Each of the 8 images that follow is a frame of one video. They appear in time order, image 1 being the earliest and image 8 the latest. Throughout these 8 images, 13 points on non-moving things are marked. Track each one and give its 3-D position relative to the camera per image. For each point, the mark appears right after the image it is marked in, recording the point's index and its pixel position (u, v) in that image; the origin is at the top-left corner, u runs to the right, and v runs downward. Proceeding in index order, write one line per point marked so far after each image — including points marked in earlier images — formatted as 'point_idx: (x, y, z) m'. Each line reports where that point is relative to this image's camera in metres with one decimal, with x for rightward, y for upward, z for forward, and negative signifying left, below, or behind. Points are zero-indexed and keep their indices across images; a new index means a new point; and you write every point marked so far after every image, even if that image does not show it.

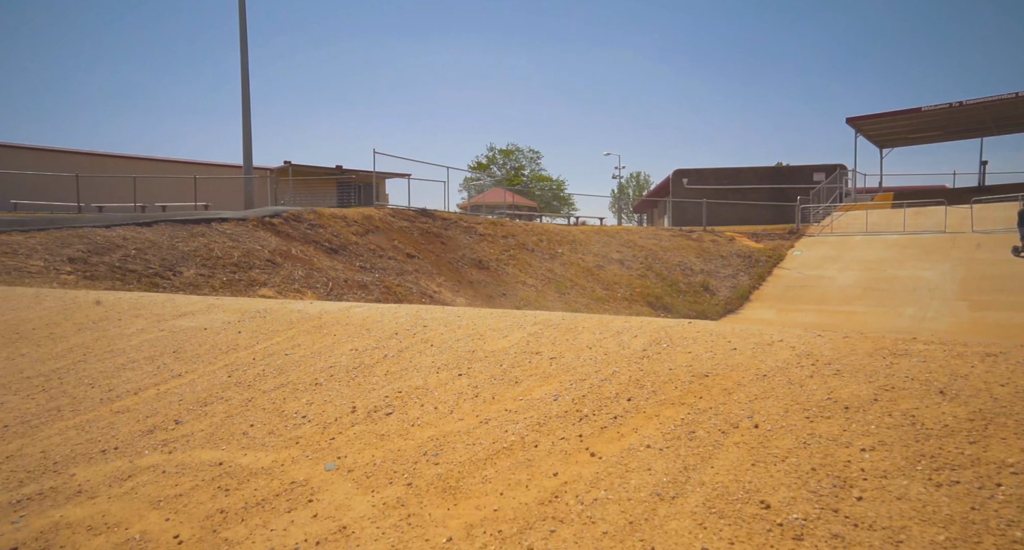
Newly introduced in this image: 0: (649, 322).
0: (+1.0, -0.3, +4.8) m
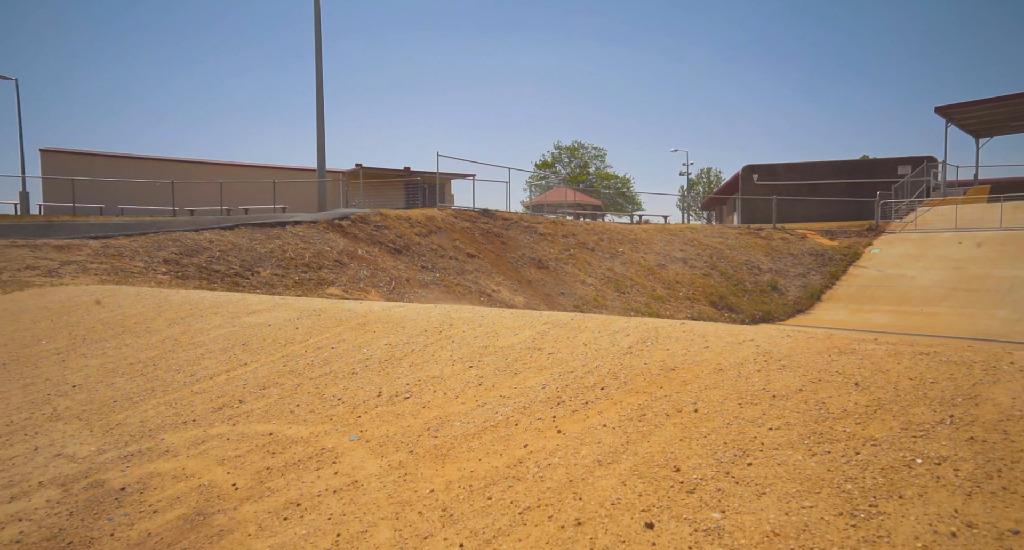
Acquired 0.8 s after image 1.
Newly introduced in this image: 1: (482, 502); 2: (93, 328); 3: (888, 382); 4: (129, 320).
0: (+1.0, -0.4, +5.4) m
1: (-0.1, -1.0, +2.9) m
2: (-5.2, -0.7, +8.5) m
3: (+1.9, -0.5, +3.5) m
4: (-5.0, -0.6, +8.8) m
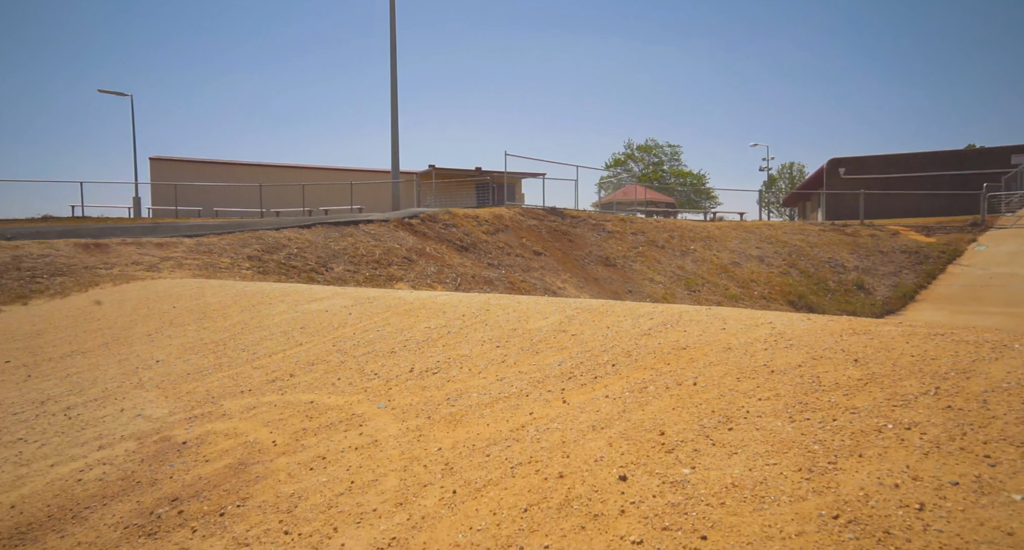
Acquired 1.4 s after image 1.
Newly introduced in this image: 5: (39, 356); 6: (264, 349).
0: (+1.3, -0.3, +5.6) m
1: (-0.1, -0.9, +3.2) m
2: (-4.5, -0.6, +9.3) m
3: (+1.9, -0.4, +3.5) m
4: (-4.3, -0.5, +9.5) m
5: (-5.3, -0.9, +7.5) m
6: (-2.3, -0.7, +6.3) m
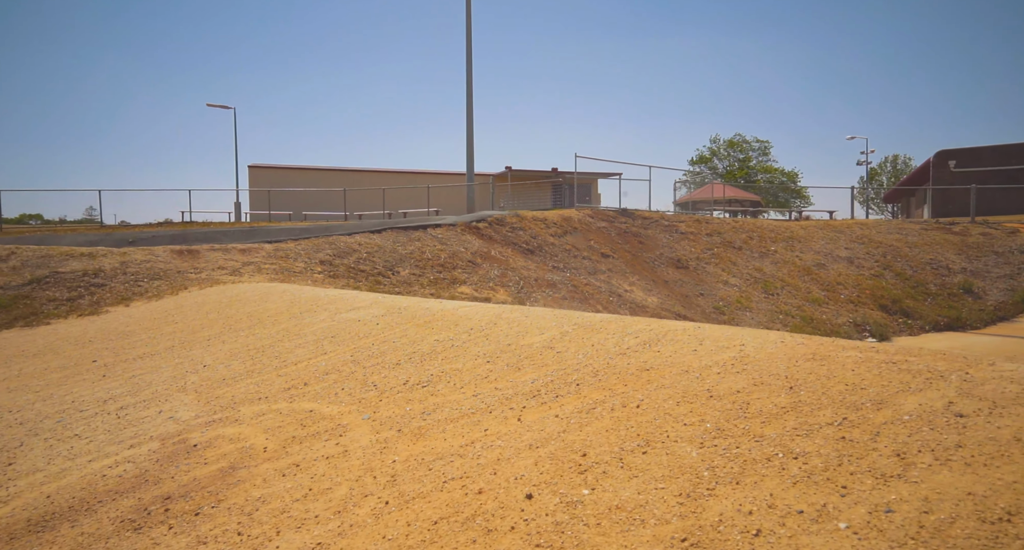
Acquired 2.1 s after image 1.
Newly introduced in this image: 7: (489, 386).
0: (+1.3, -0.4, +5.7) m
1: (-0.5, -1.0, +3.5) m
2: (-4.1, -0.7, +10.1) m
3: (+1.7, -0.6, +3.6) m
4: (-3.8, -0.6, +10.3) m
5: (-5.1, -1.0, +8.5) m
6: (-2.2, -0.8, +6.9) m
7: (-0.2, -0.8, +4.8) m
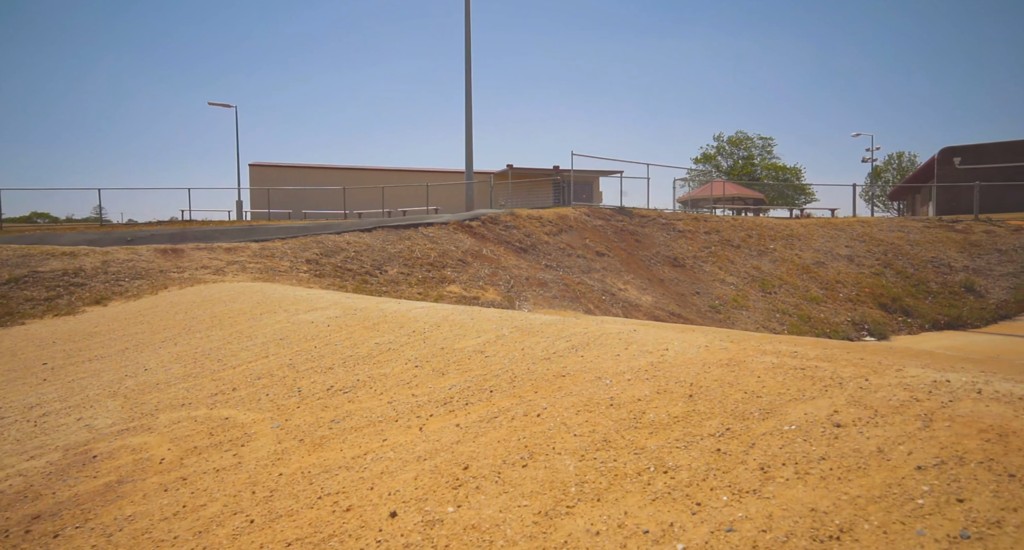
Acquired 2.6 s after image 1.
0: (+0.7, -0.4, +5.6) m
1: (-1.0, -1.0, +3.4) m
2: (-4.6, -0.7, +10.0) m
3: (+1.1, -0.6, +3.5) m
4: (-4.4, -0.6, +10.2) m
5: (-5.6, -1.0, +8.4) m
6: (-2.8, -0.9, +6.8) m
7: (-0.7, -0.8, +4.7) m
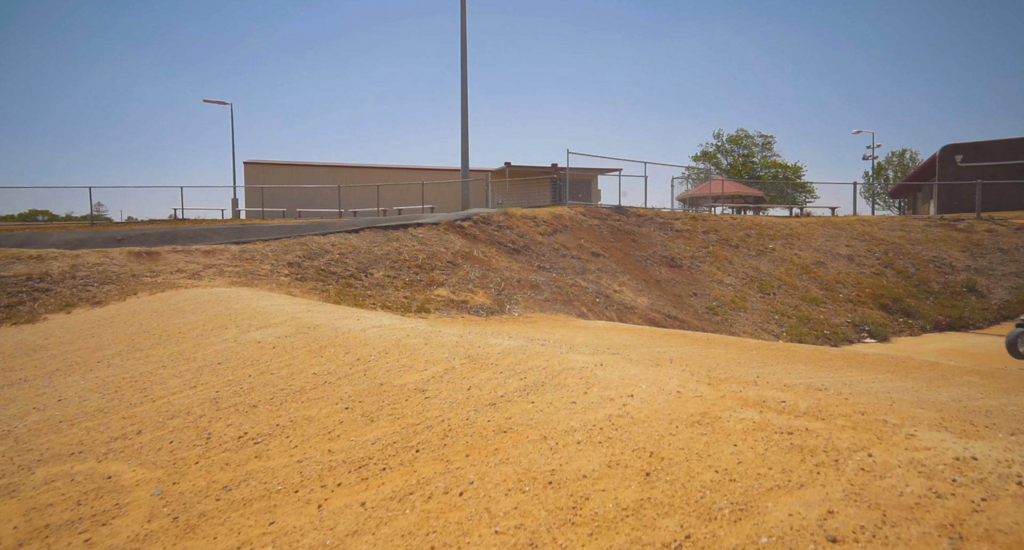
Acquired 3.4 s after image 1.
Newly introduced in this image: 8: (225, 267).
0: (+0.3, -0.6, +4.8) m
1: (-1.4, -1.2, +2.6) m
2: (-5.0, -0.9, +9.3) m
3: (+0.7, -0.8, +2.7) m
4: (-4.7, -0.8, +9.5) m
5: (-6.0, -1.2, +7.7) m
6: (-3.1, -1.0, +6.0) m
7: (-1.1, -1.0, +3.9) m
8: (-8.3, +0.2, +19.5) m
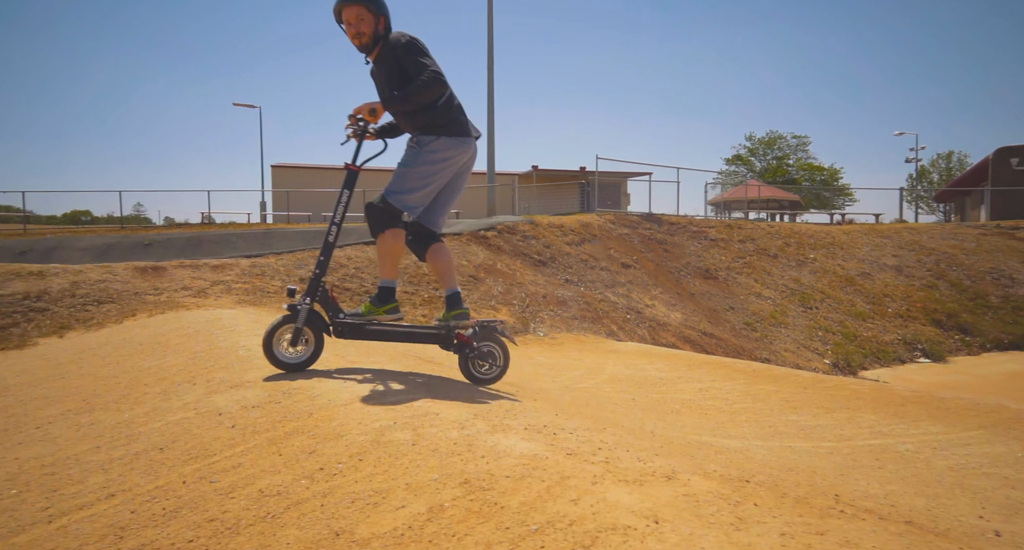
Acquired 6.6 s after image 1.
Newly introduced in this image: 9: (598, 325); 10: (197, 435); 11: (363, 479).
0: (+0.4, -1.2, +3.3) m
1: (-1.4, -1.8, +1.2) m
2: (-4.7, -1.4, +7.9) m
3: (+0.7, -1.4, +1.1) m
4: (-4.5, -1.3, +8.1) m
5: (-5.8, -1.7, +6.3) m
6: (-3.0, -1.5, +4.6) m
7: (-1.1, -1.5, +2.4) m
8: (-7.7, -0.3, +18.2) m
9: (+2.3, -1.5, +18.6) m
10: (-2.6, -1.3, +5.6) m
11: (-0.9, -1.2, +4.1) m
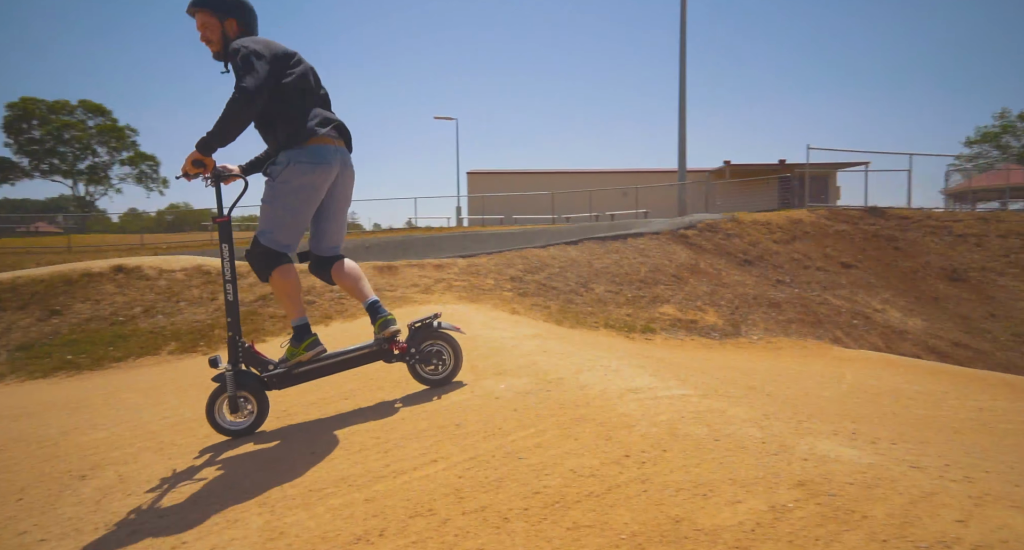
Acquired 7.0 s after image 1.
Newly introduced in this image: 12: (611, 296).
0: (+2.0, -1.1, +2.8) m
1: (-0.3, -1.7, +1.3) m
2: (-1.7, -1.3, +8.7) m
3: (+1.7, -1.3, +0.7) m
4: (-1.4, -1.2, +8.8) m
5: (-3.1, -1.6, +7.4) m
6: (-0.9, -1.5, +5.0) m
7: (+0.4, -1.4, +2.4) m
8: (-1.7, -0.2, +19.4) m
9: (+8.0, -1.5, +17.1) m
10: (-0.3, -1.3, +5.8) m
11: (+1.0, -1.2, +4.0) m
12: (+2.8, -0.7, +18.9) m
